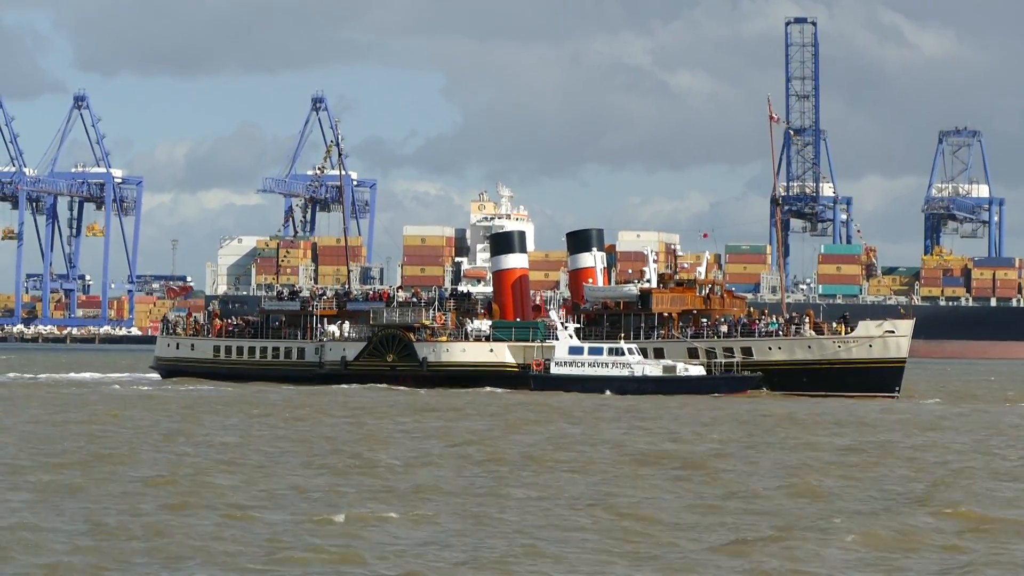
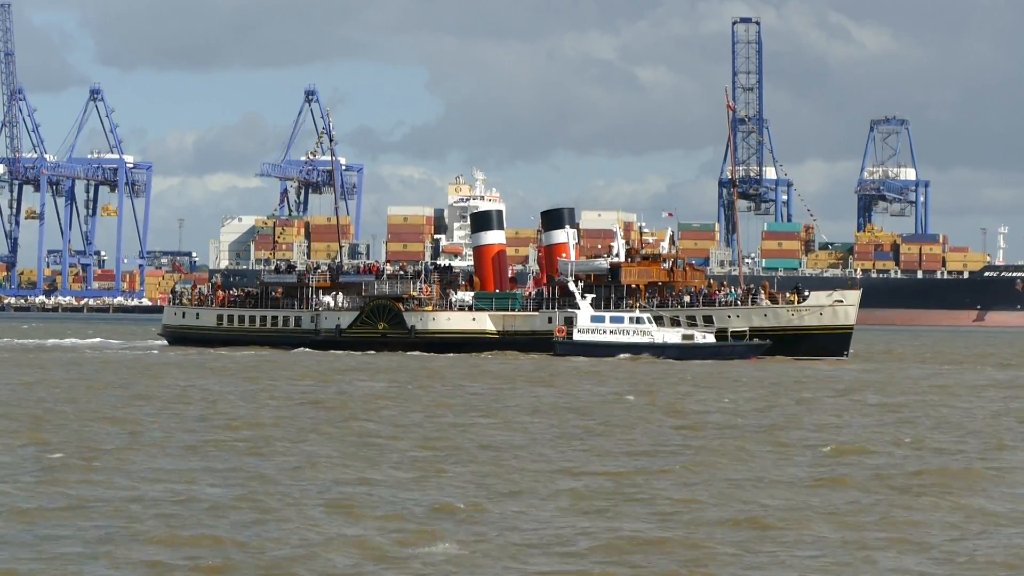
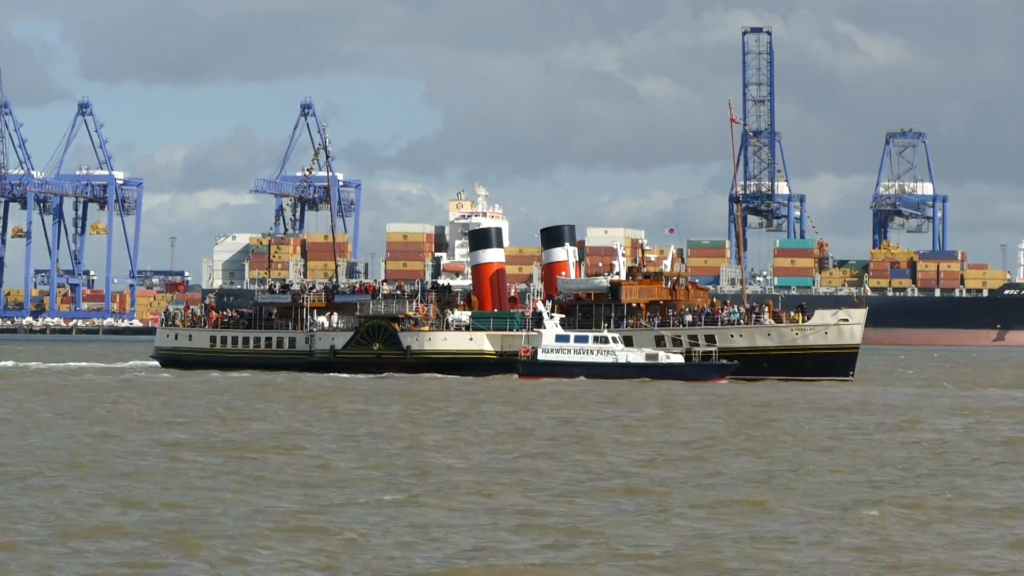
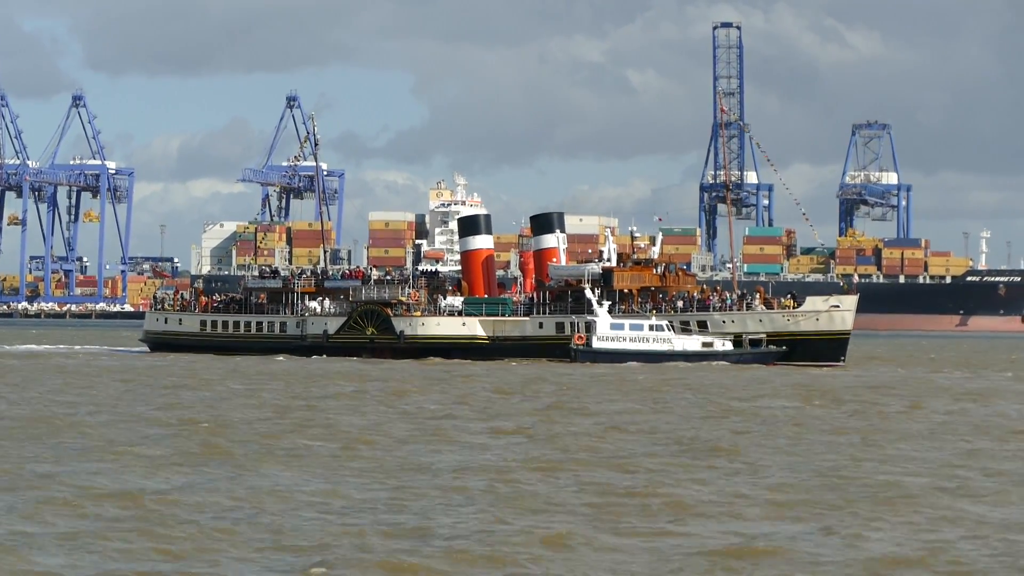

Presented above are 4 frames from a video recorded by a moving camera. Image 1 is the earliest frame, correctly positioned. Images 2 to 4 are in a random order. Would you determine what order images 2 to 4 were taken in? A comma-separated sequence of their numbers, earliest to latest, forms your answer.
3, 2, 4
